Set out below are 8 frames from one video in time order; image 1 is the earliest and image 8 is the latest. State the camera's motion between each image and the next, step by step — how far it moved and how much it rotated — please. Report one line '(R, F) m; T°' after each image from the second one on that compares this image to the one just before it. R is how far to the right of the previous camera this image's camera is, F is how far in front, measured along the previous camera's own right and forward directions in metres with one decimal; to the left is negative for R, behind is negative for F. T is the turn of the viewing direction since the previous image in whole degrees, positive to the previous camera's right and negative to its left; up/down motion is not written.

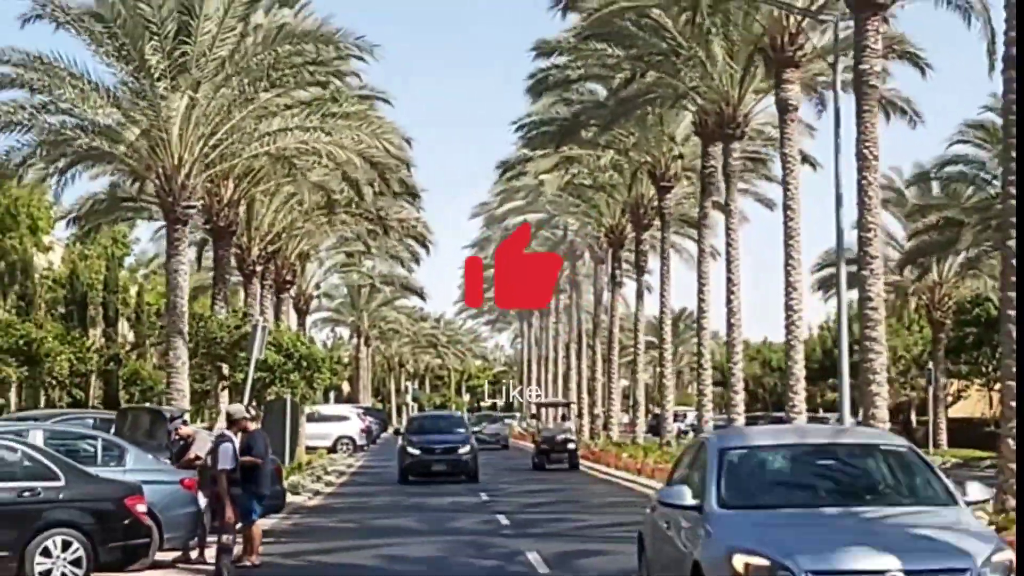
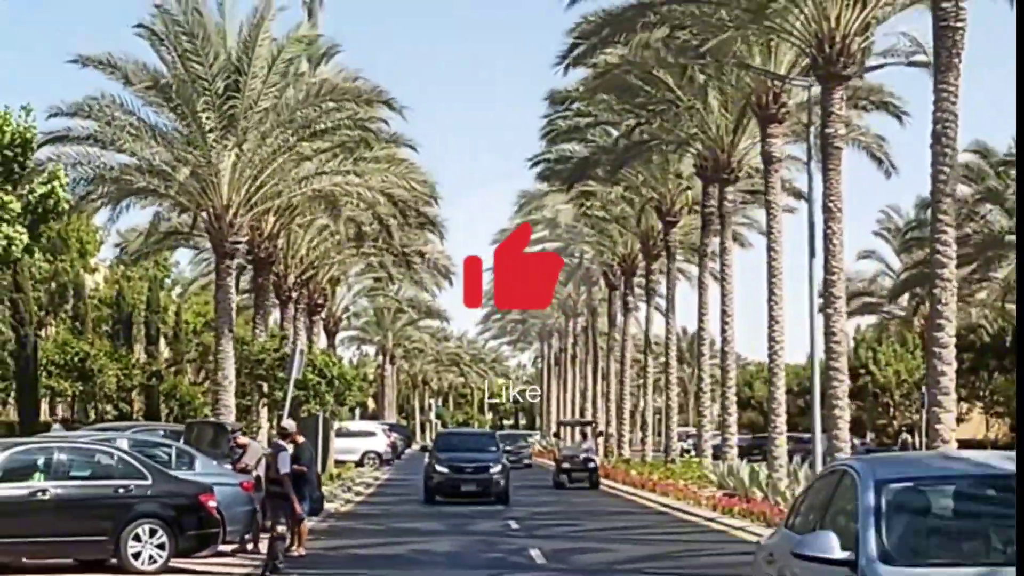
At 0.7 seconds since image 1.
(+0.2, -3.4) m; -1°
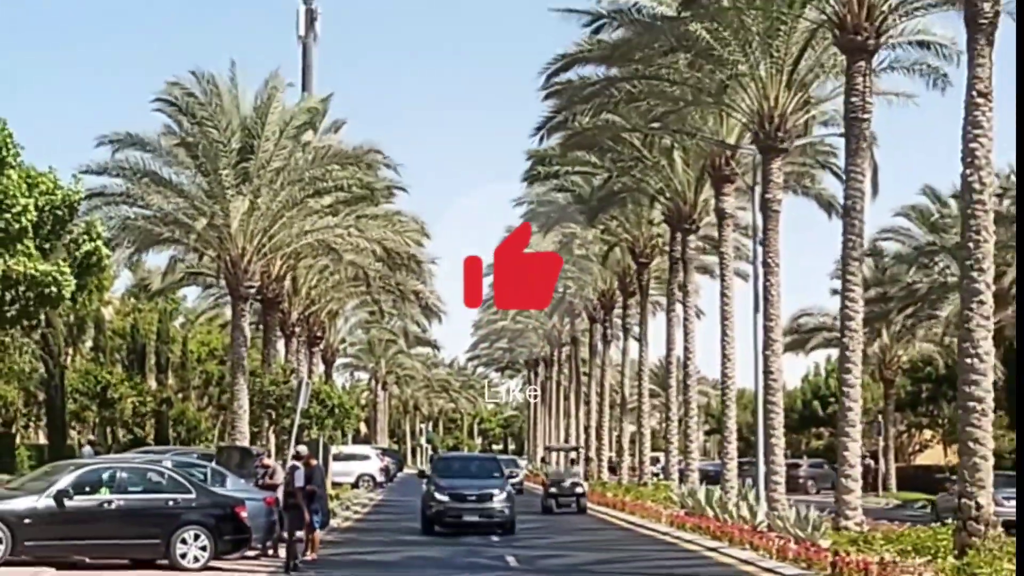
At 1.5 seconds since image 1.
(+0.2, -4.1) m; 0°
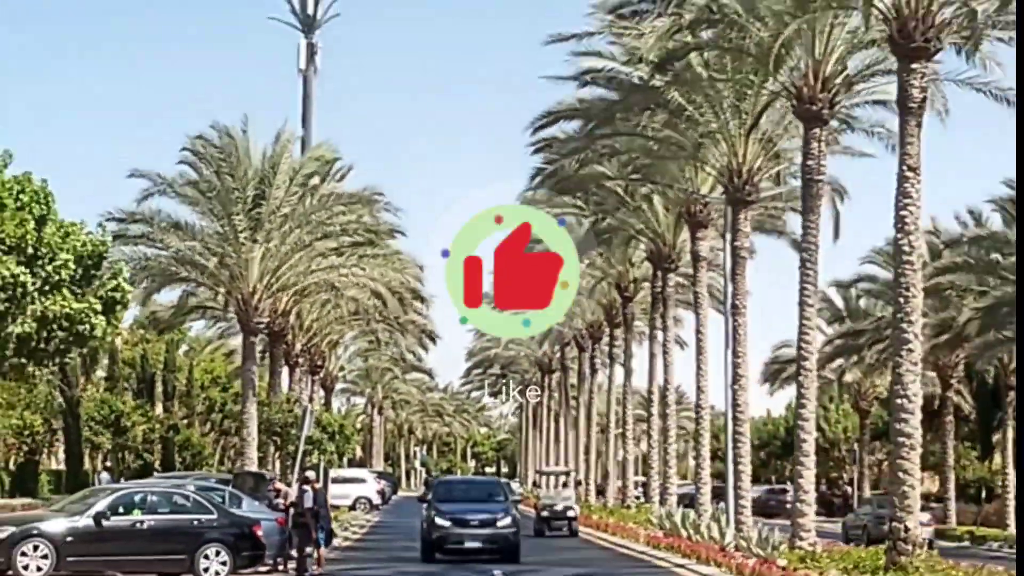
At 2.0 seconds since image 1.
(+0.1, -2.8) m; 0°
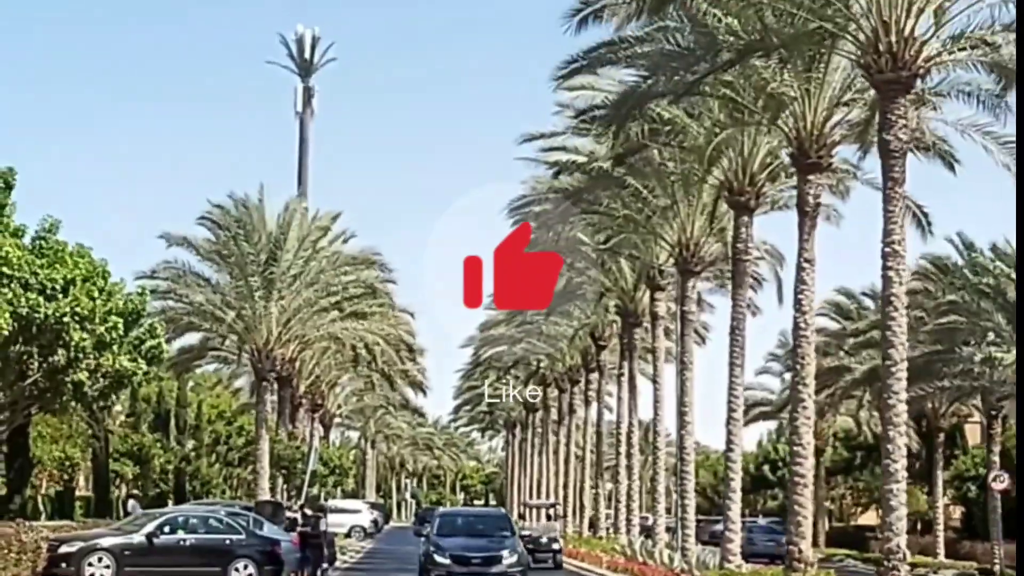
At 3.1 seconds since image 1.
(+0.3, -5.6) m; 0°
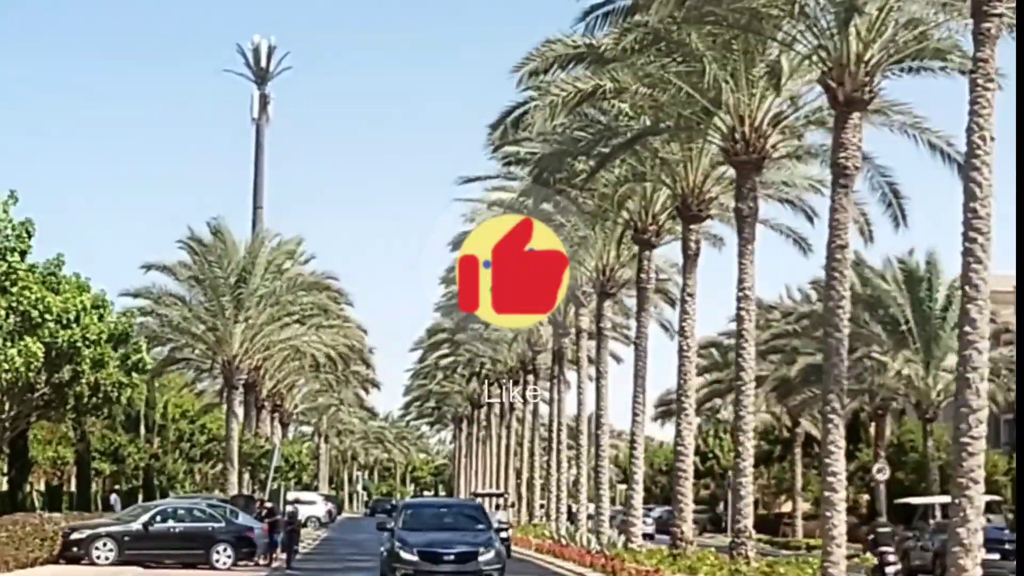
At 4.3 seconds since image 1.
(+0.3, -6.0) m; +2°
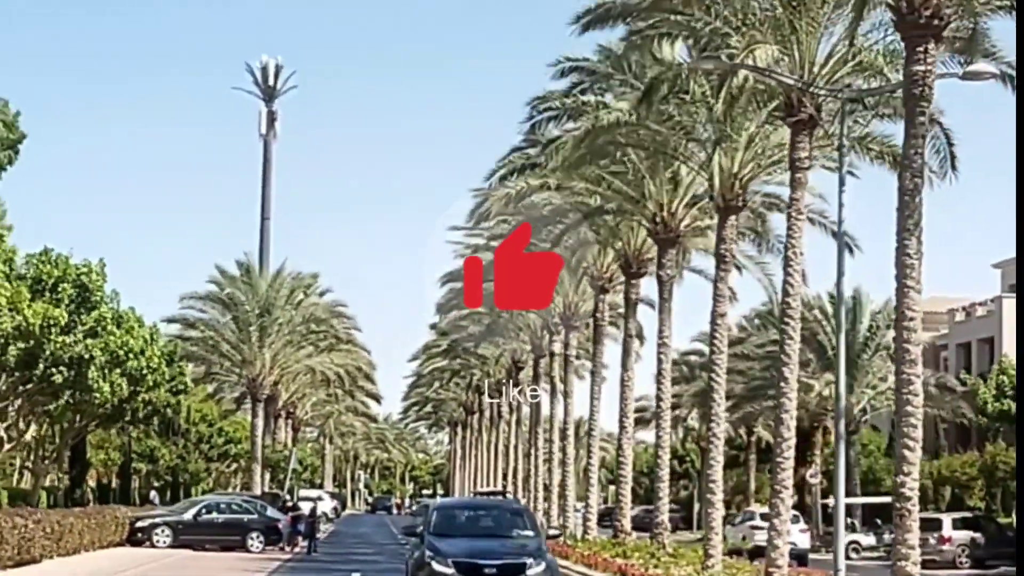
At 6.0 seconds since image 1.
(+0.6, -8.8) m; 0°
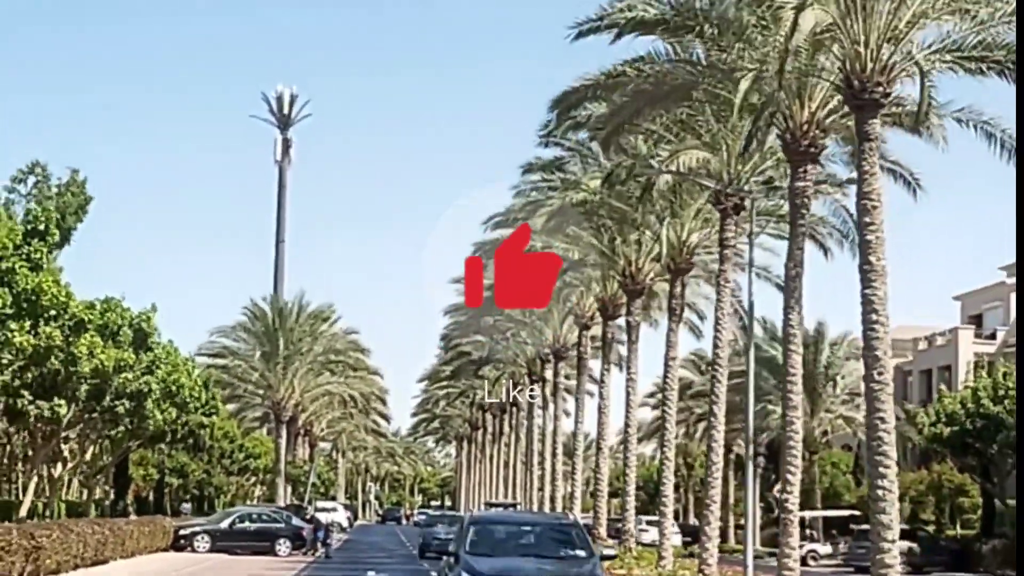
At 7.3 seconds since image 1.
(+0.5, -6.8) m; 0°
